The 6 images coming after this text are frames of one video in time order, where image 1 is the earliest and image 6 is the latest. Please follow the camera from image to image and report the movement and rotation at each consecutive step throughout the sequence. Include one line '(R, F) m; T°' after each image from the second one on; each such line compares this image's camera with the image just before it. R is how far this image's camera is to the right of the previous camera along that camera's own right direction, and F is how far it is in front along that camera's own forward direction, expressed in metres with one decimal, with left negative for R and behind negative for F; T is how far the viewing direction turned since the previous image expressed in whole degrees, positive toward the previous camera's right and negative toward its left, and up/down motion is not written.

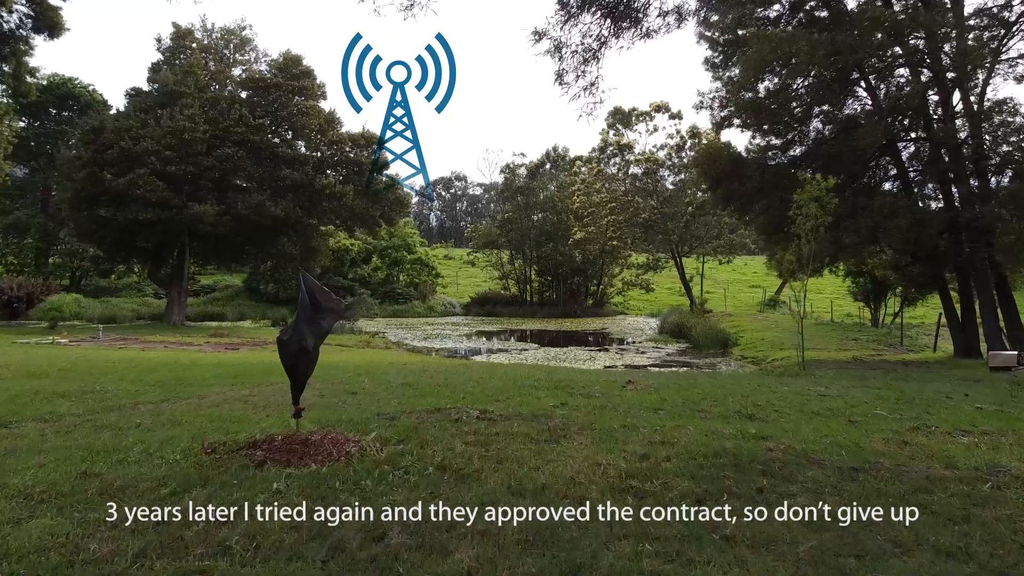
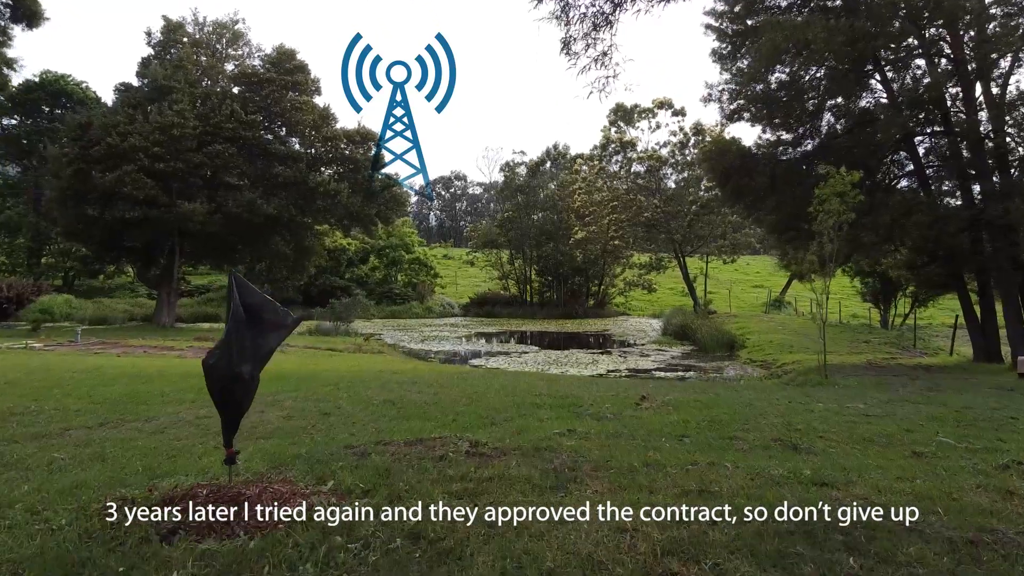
(0.0, +0.6) m; 0°
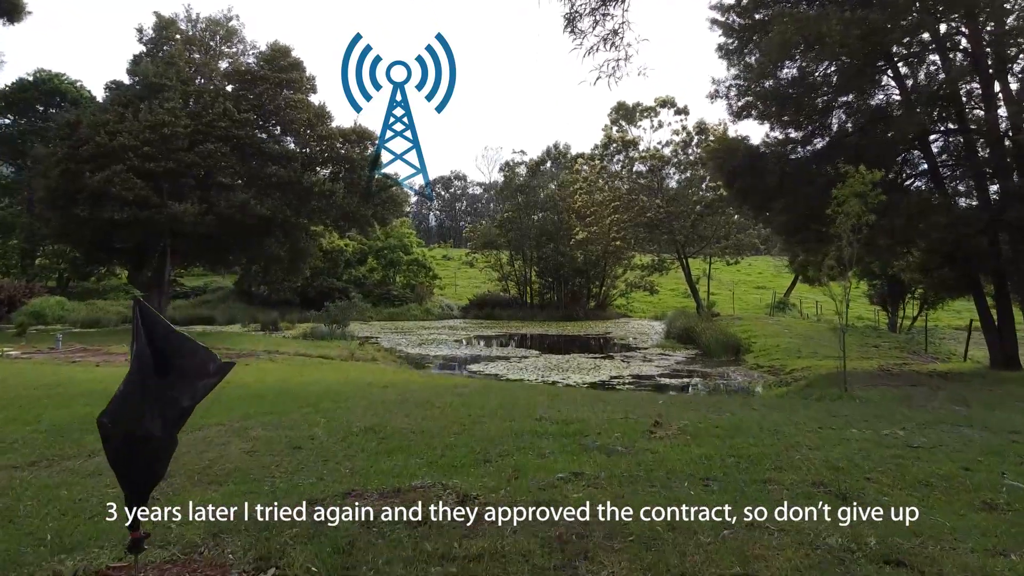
(0.0, +0.5) m; 0°
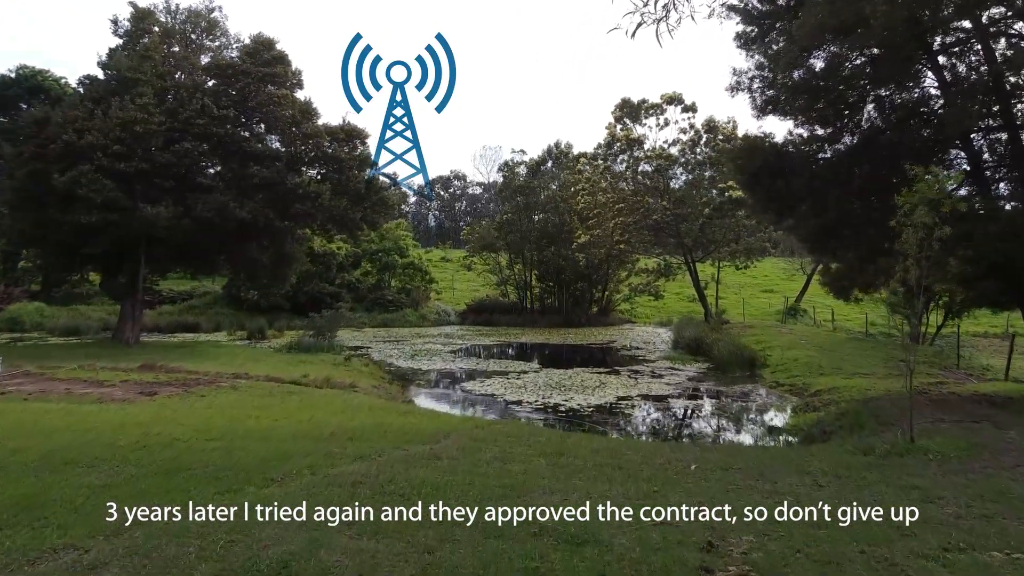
(+0.1, +1.4) m; 0°
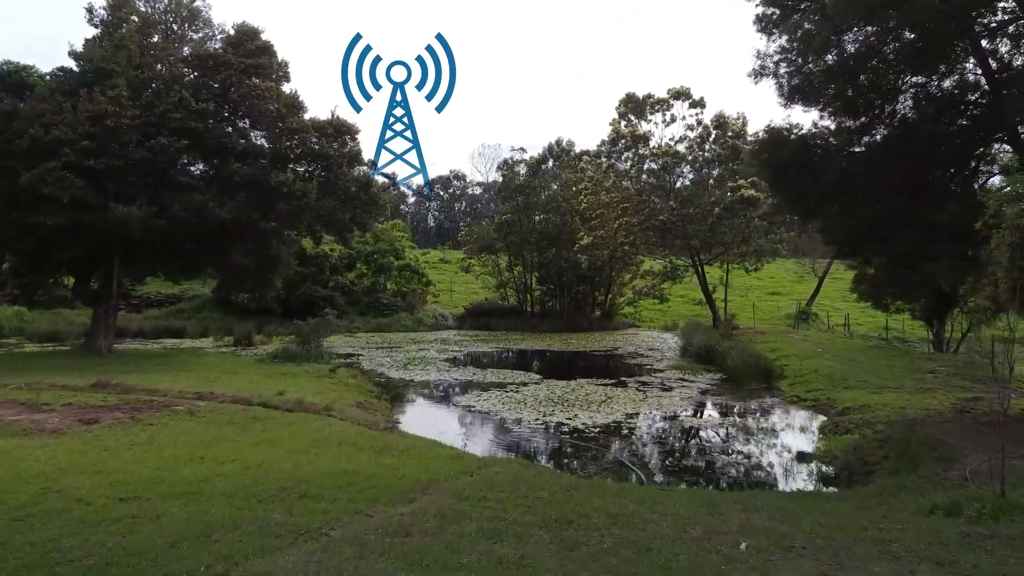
(0.0, +1.2) m; 0°
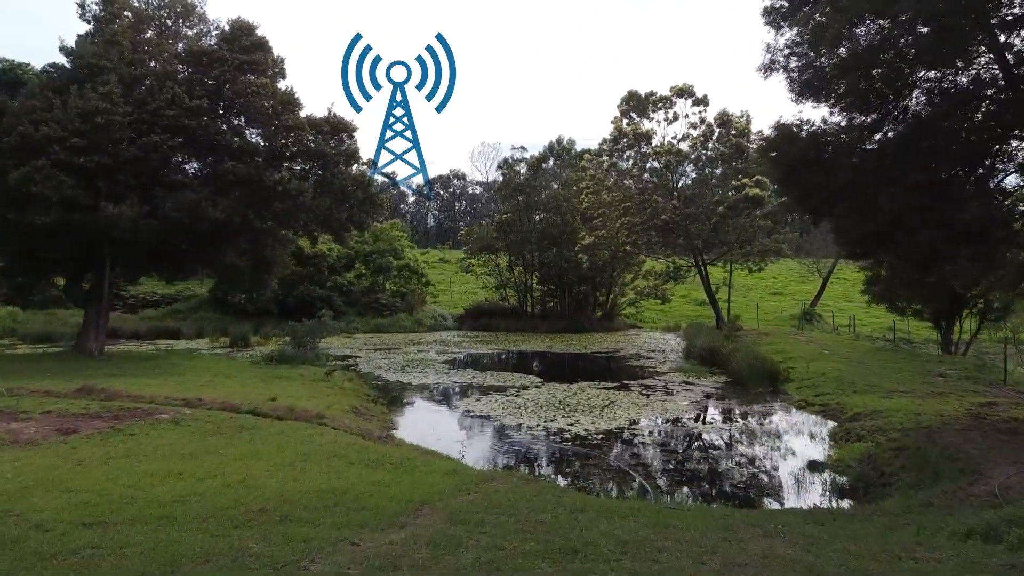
(0.0, +0.4) m; 0°
